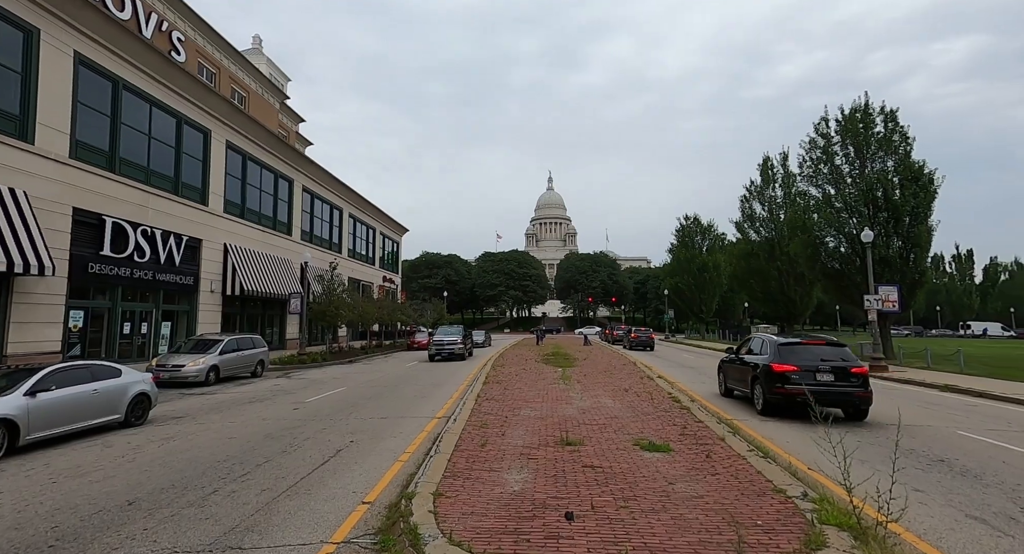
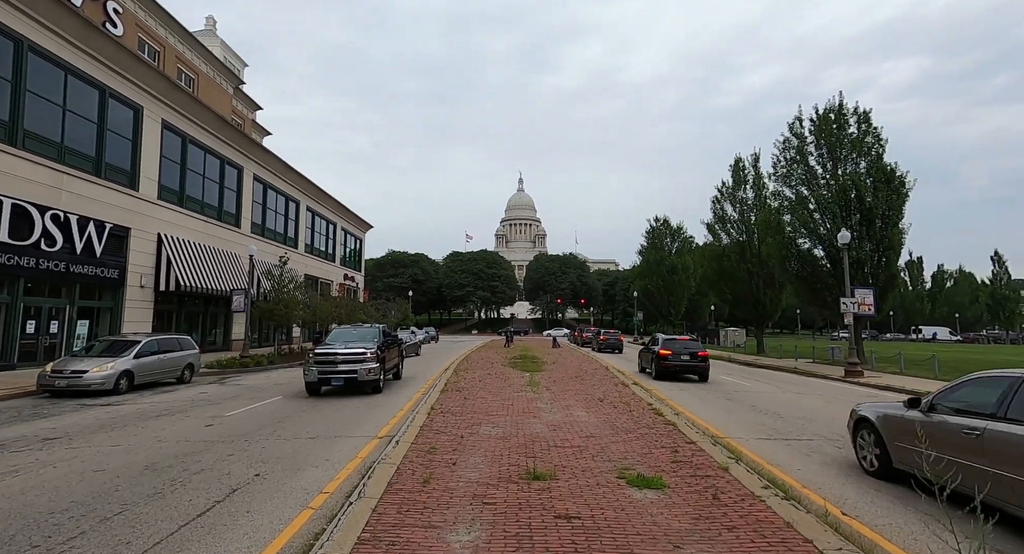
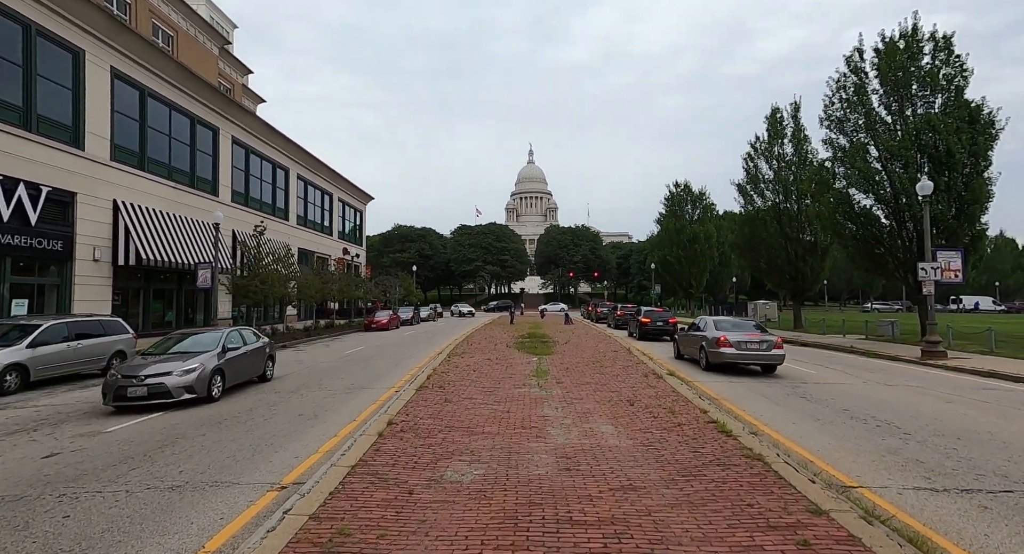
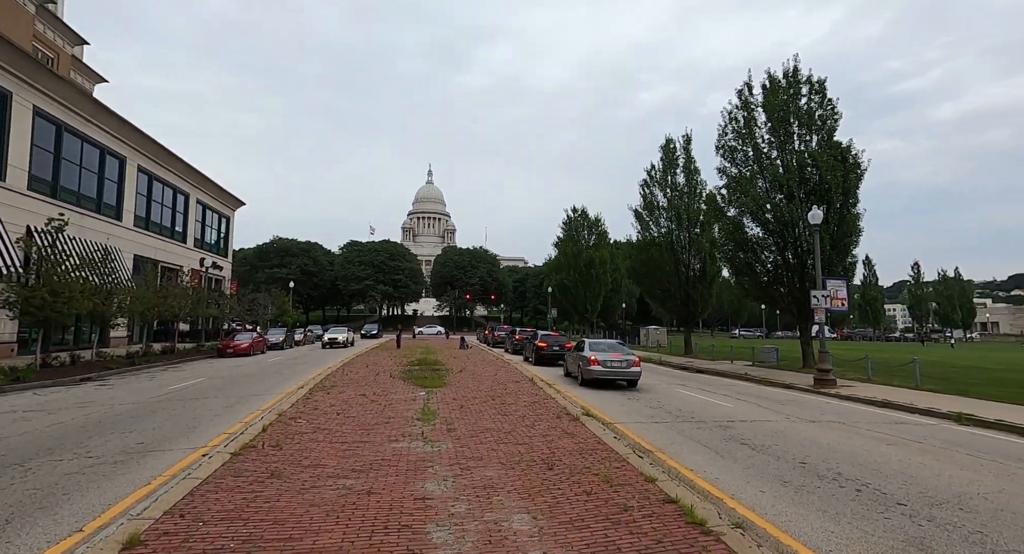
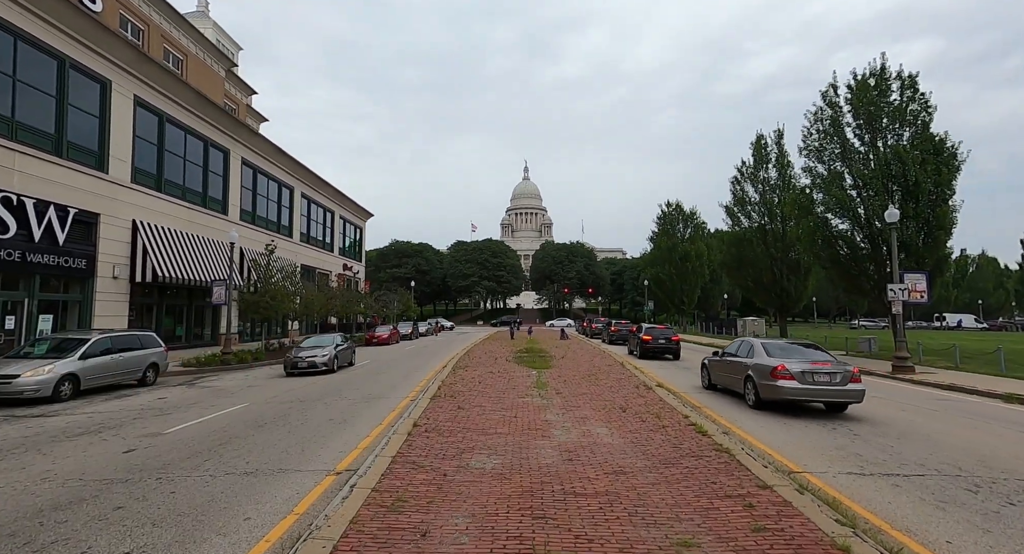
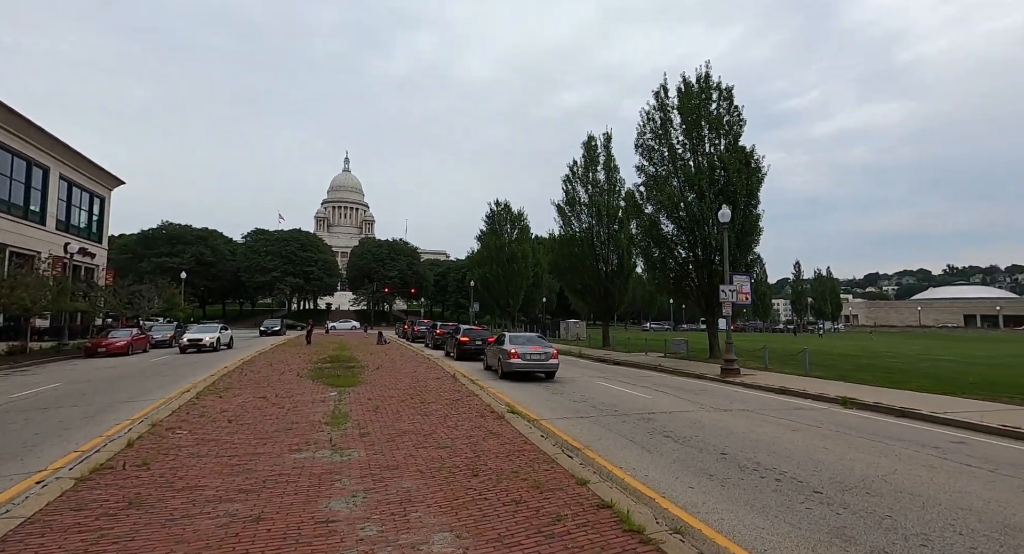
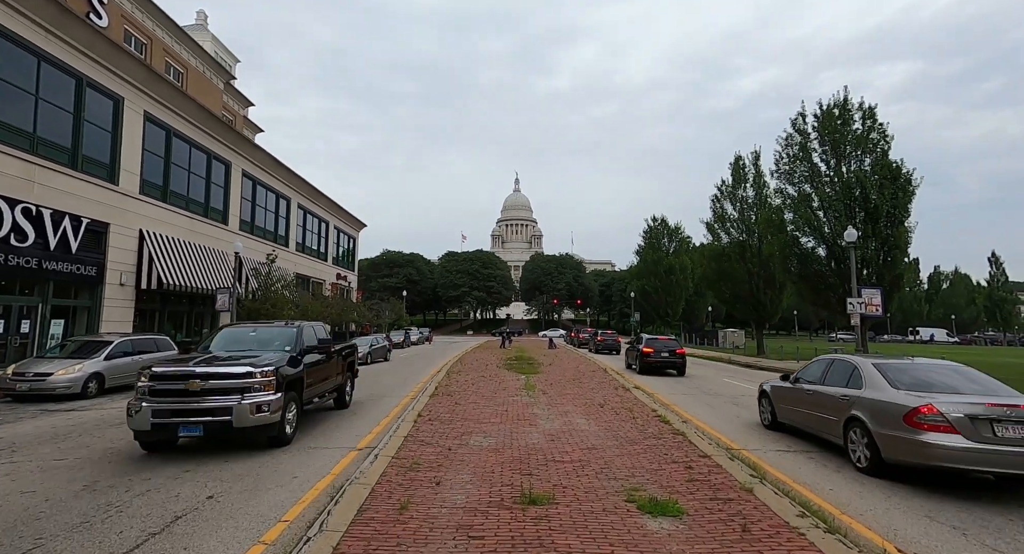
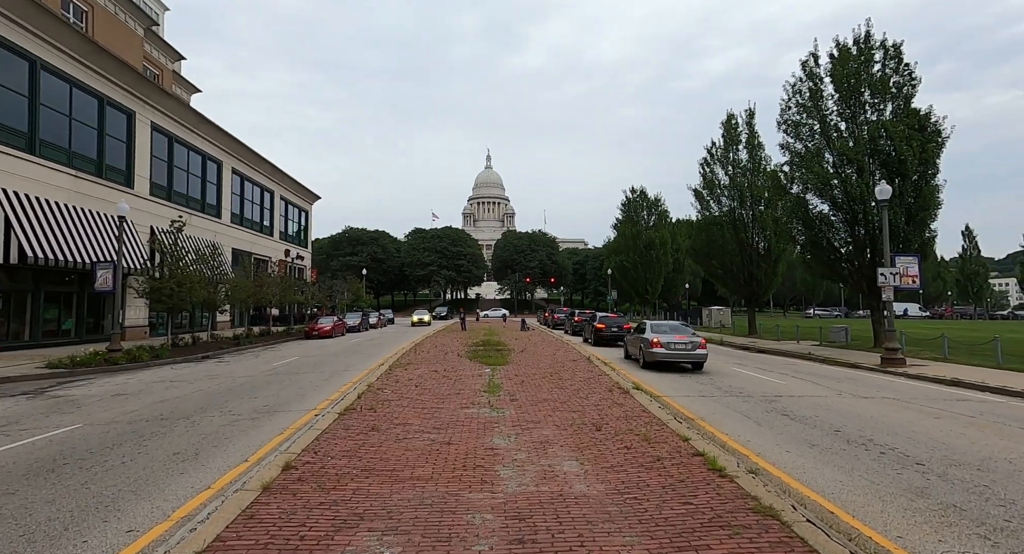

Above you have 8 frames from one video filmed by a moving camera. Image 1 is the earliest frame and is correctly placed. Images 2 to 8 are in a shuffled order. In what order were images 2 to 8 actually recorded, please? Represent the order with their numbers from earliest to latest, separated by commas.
2, 7, 5, 3, 8, 4, 6
